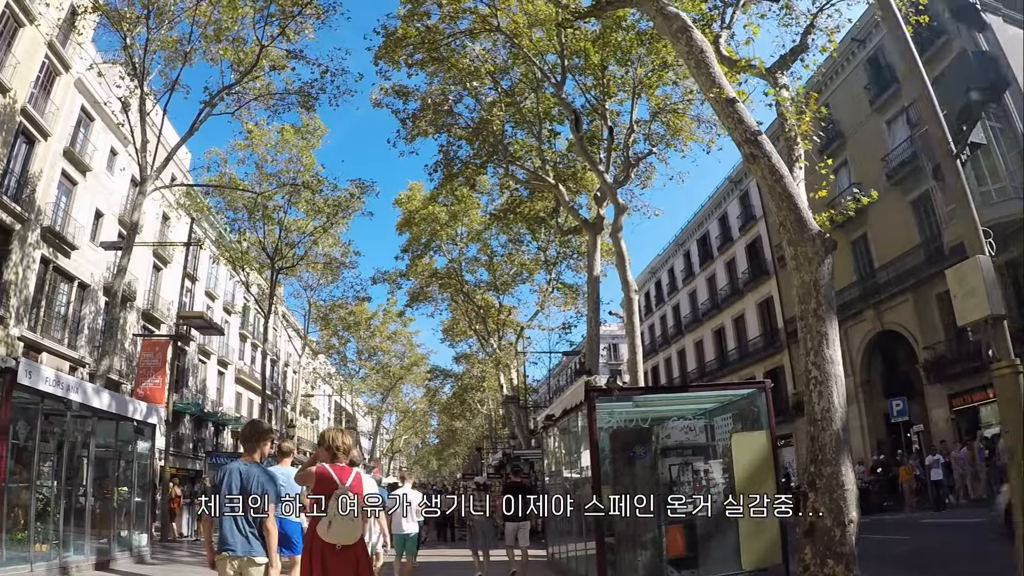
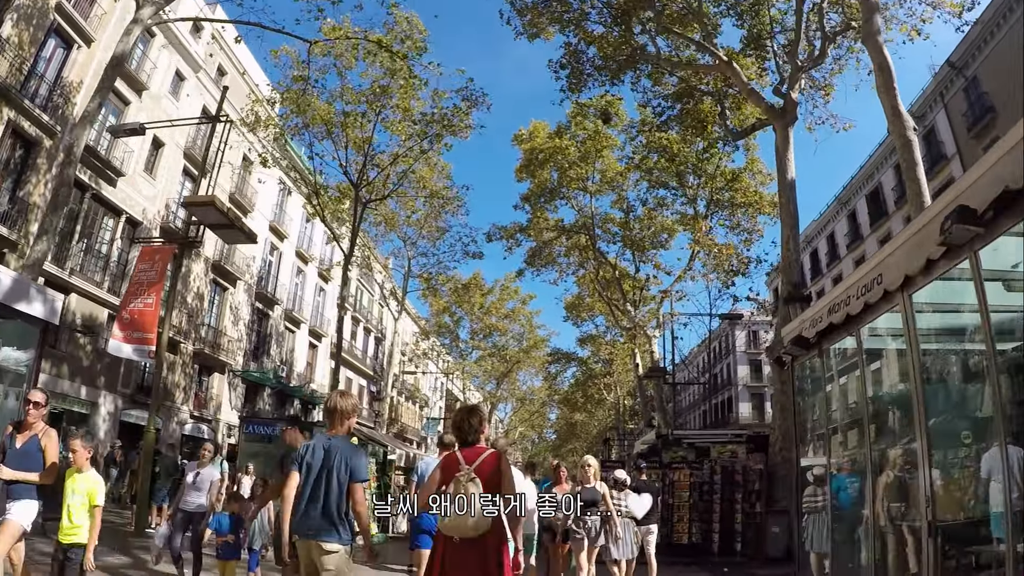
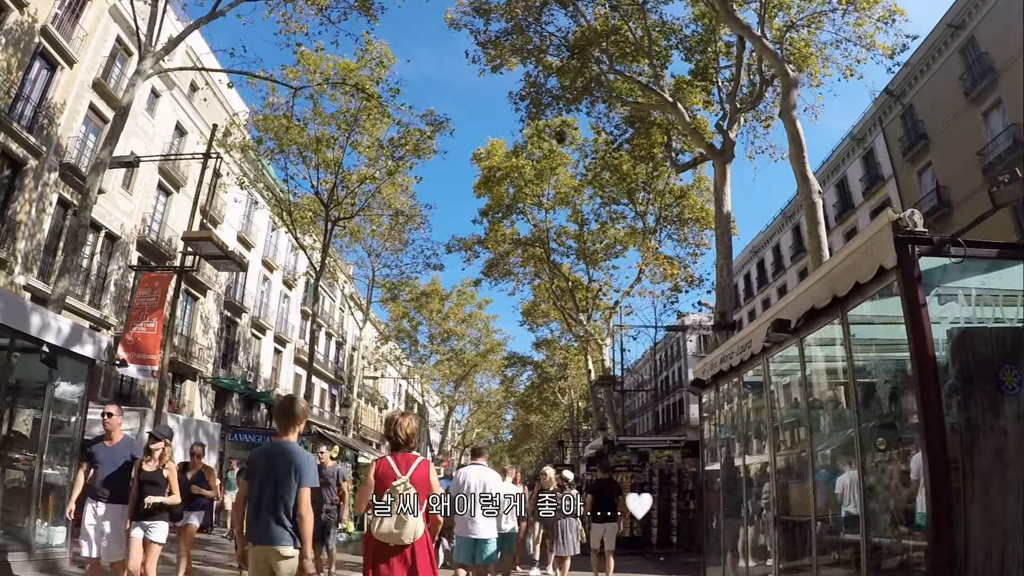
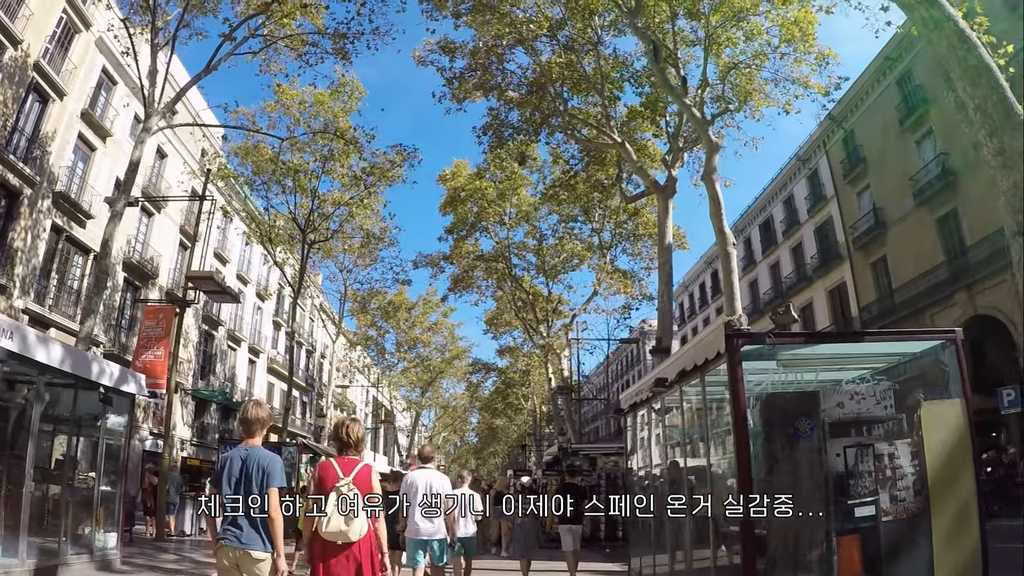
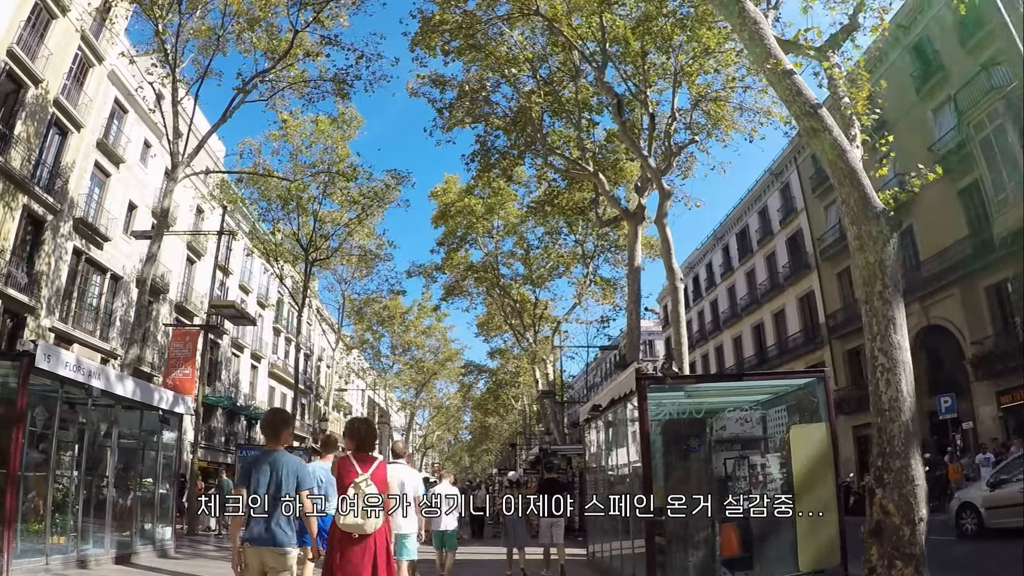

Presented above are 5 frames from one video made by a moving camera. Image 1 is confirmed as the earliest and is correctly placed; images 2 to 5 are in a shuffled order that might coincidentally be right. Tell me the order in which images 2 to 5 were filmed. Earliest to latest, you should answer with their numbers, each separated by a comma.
5, 4, 3, 2
